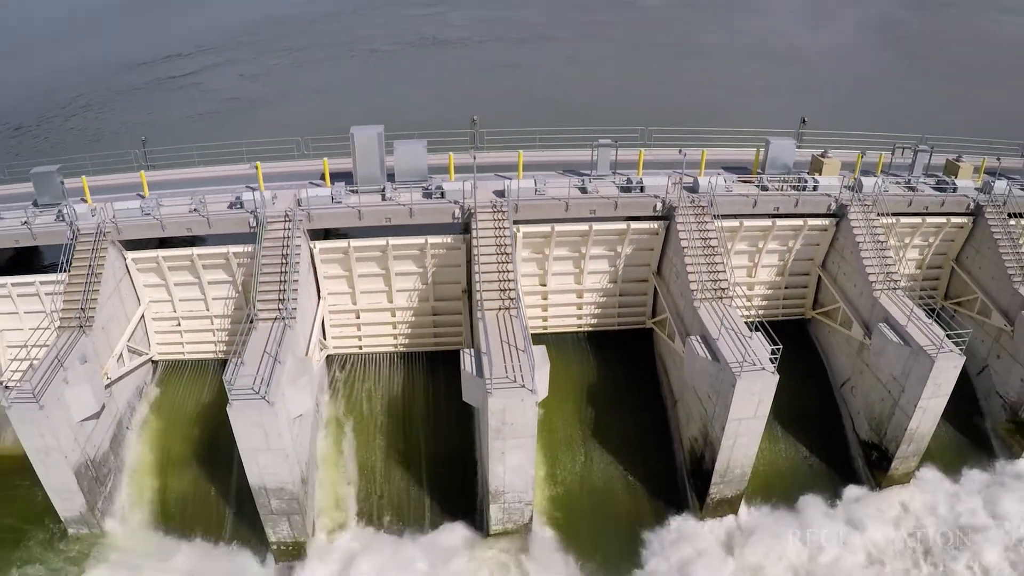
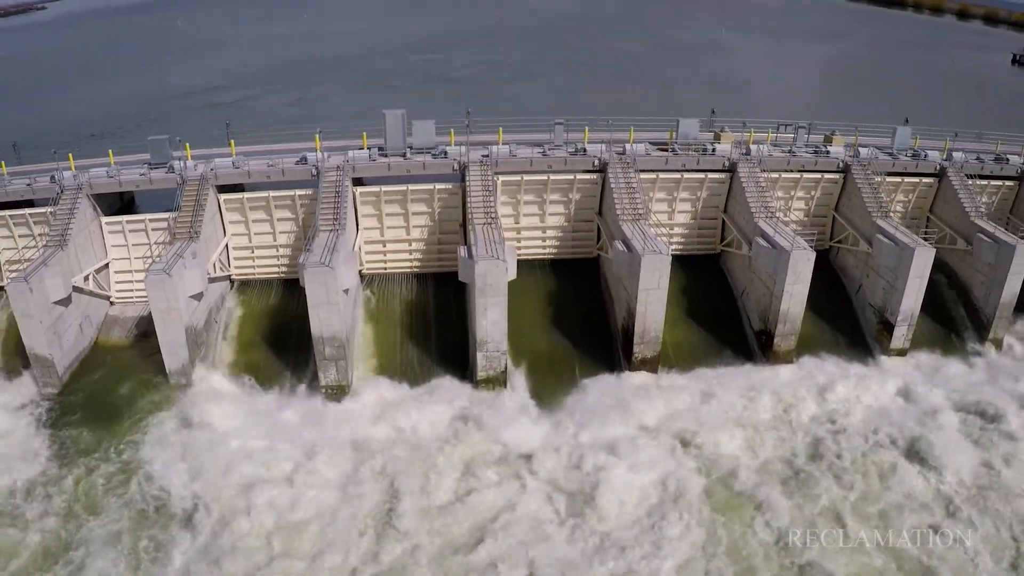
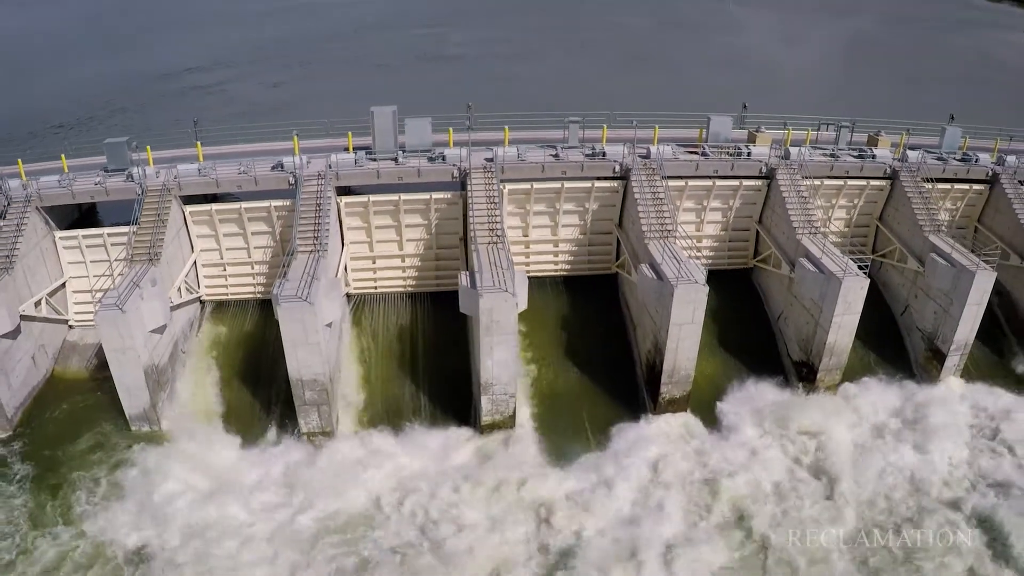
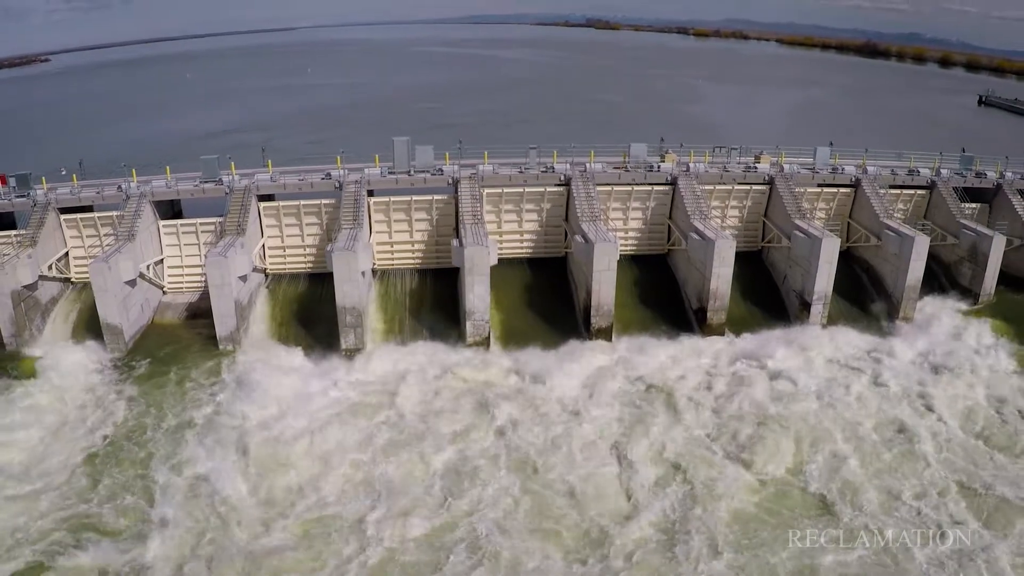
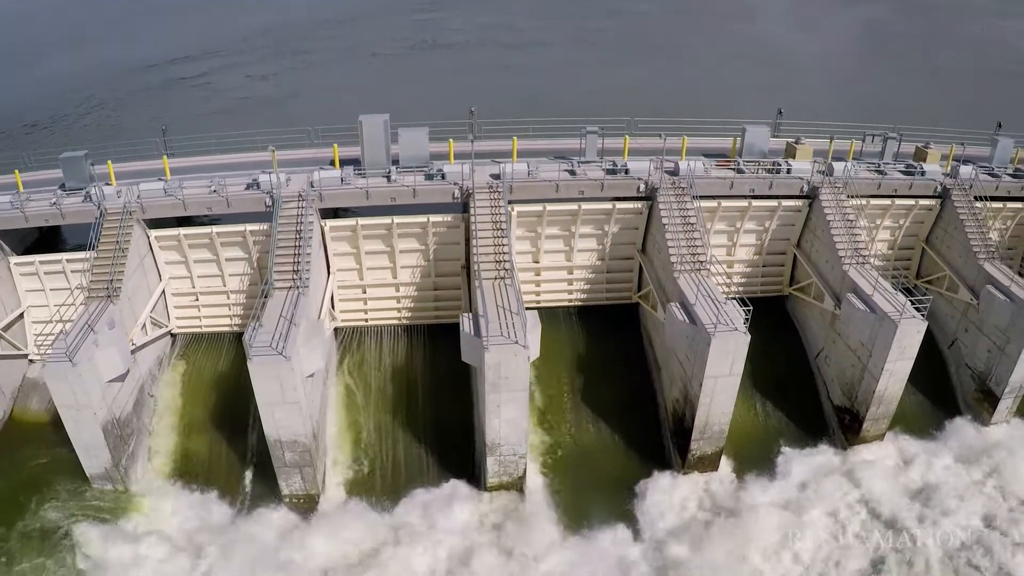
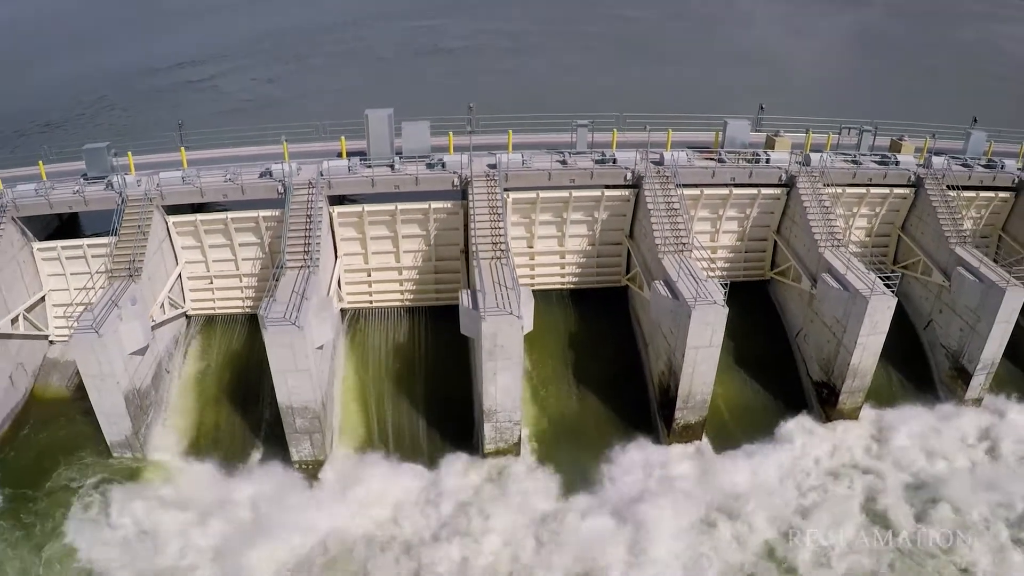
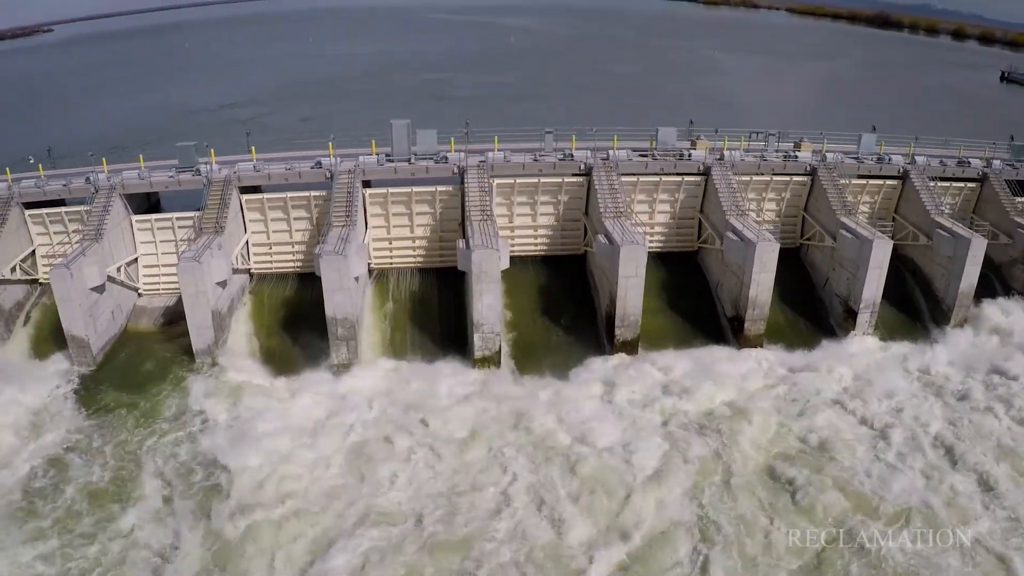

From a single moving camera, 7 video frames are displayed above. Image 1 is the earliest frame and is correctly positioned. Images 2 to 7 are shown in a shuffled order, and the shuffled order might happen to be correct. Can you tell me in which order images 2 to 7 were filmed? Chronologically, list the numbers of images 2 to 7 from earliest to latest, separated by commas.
5, 6, 3, 2, 7, 4
